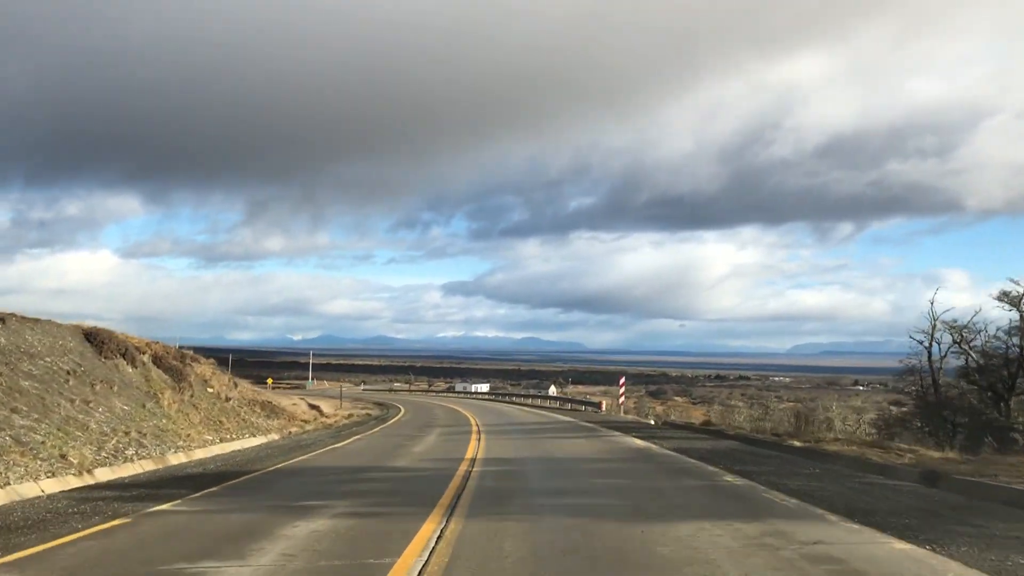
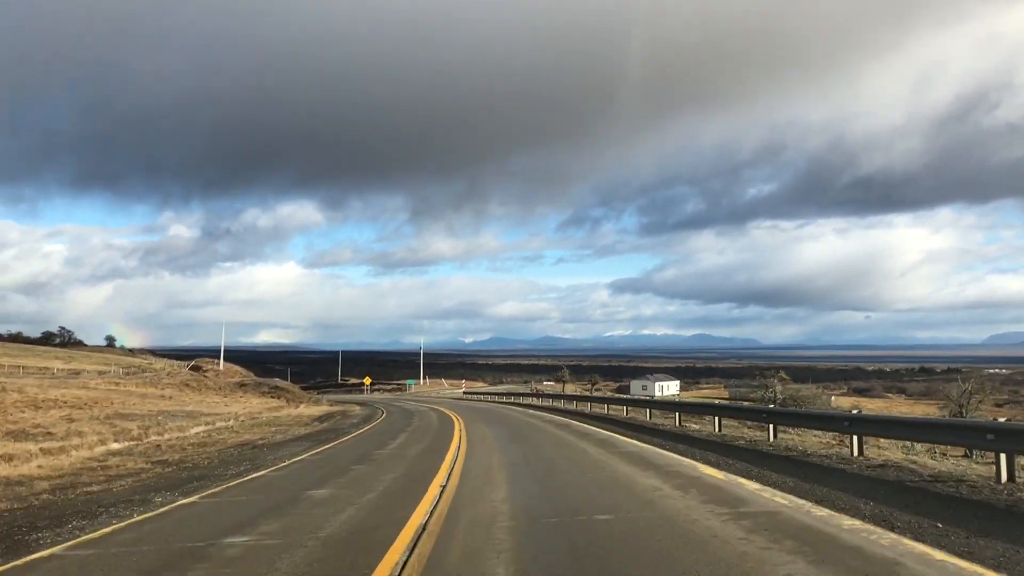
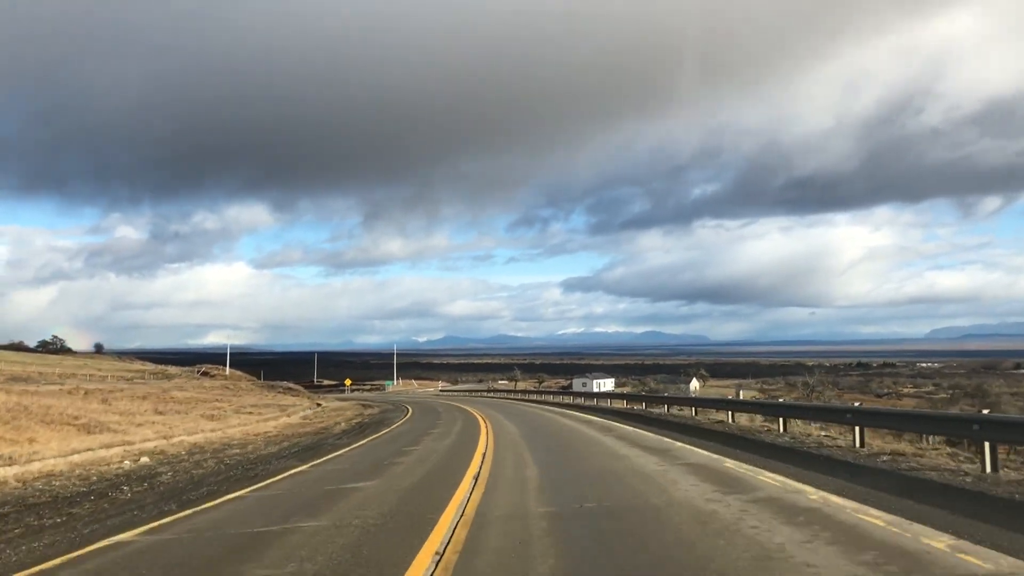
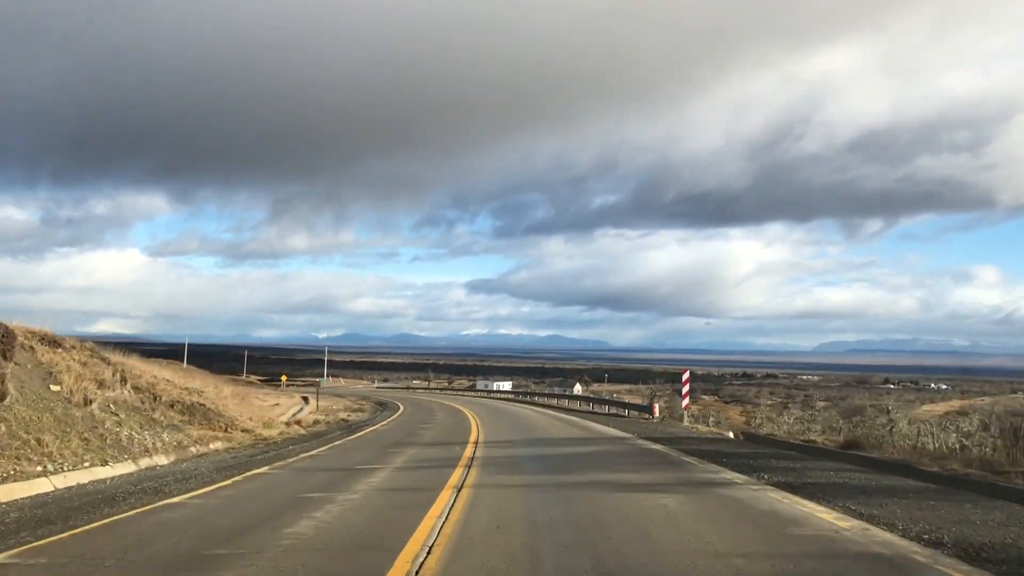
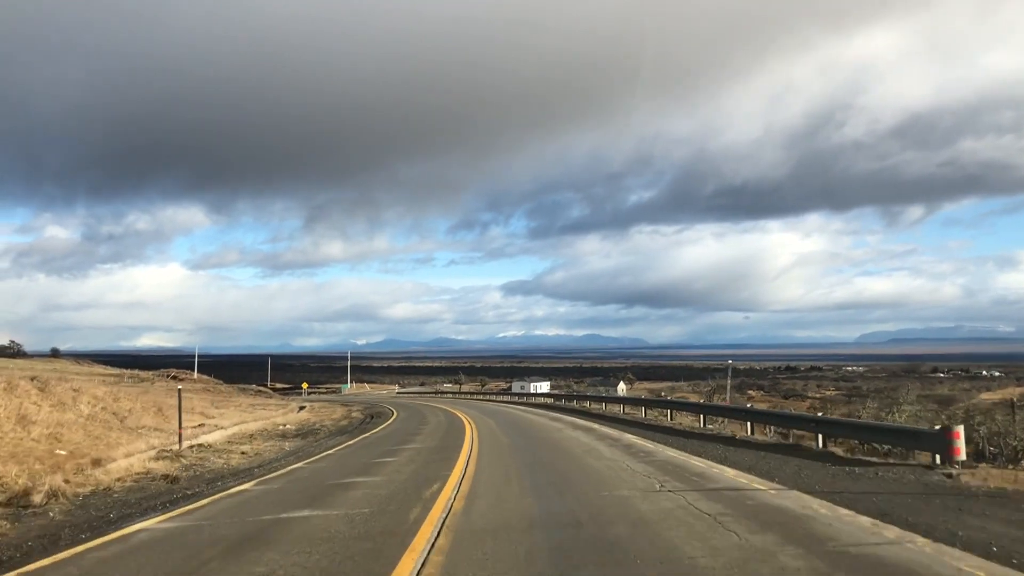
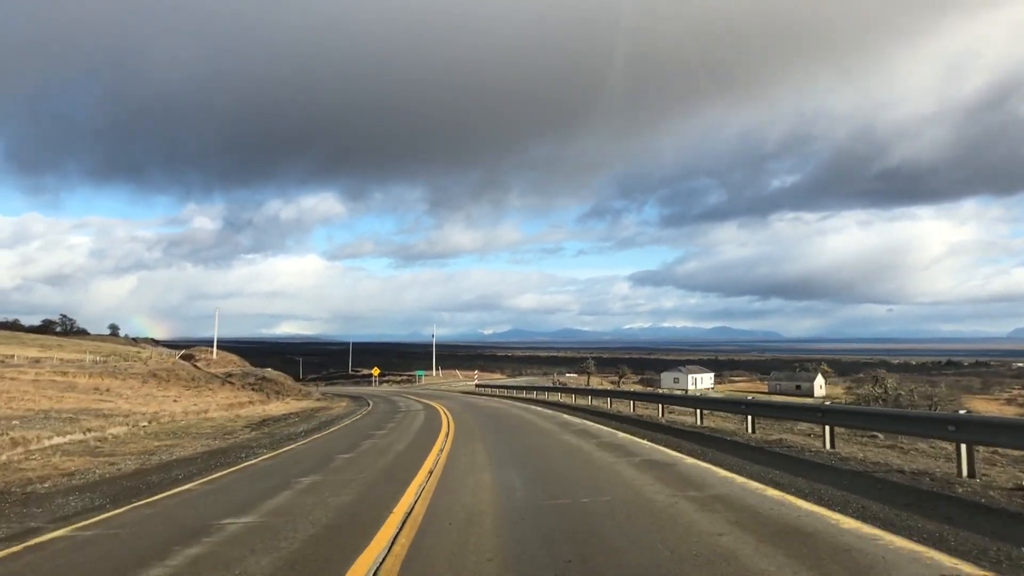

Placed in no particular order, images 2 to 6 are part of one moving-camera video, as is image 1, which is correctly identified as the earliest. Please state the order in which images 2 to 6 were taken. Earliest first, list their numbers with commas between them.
4, 5, 3, 2, 6
